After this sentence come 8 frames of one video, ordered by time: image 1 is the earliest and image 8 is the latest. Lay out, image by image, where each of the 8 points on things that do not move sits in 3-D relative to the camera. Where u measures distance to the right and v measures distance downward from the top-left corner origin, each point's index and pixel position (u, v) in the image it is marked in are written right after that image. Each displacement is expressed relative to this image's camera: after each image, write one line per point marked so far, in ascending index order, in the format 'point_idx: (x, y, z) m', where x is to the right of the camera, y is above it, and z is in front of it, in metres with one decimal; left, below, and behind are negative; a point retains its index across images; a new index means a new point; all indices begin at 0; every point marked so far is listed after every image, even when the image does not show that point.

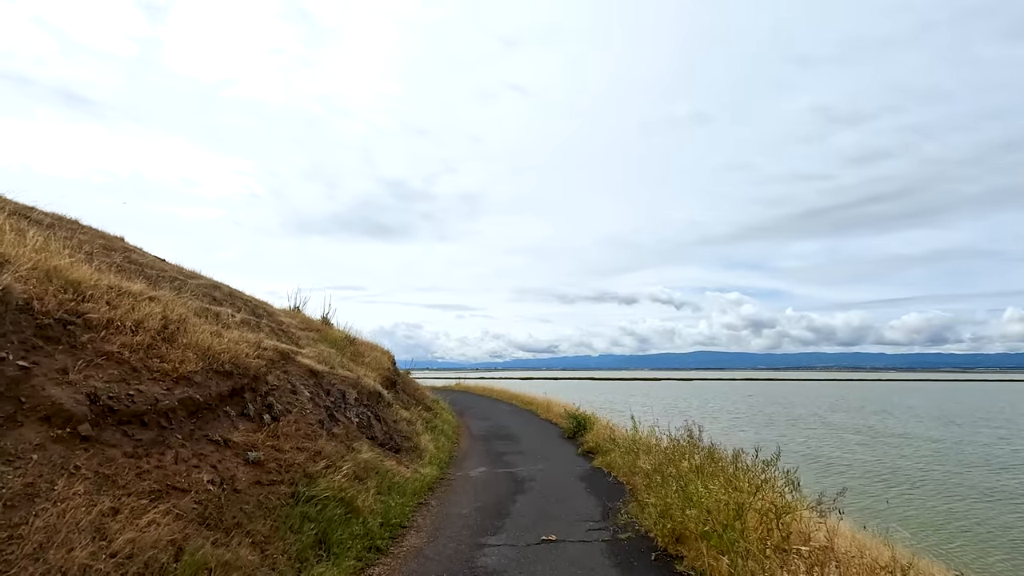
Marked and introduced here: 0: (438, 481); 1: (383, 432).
0: (-1.7, -4.4, +11.4) m
1: (-3.3, -3.7, +12.6) m
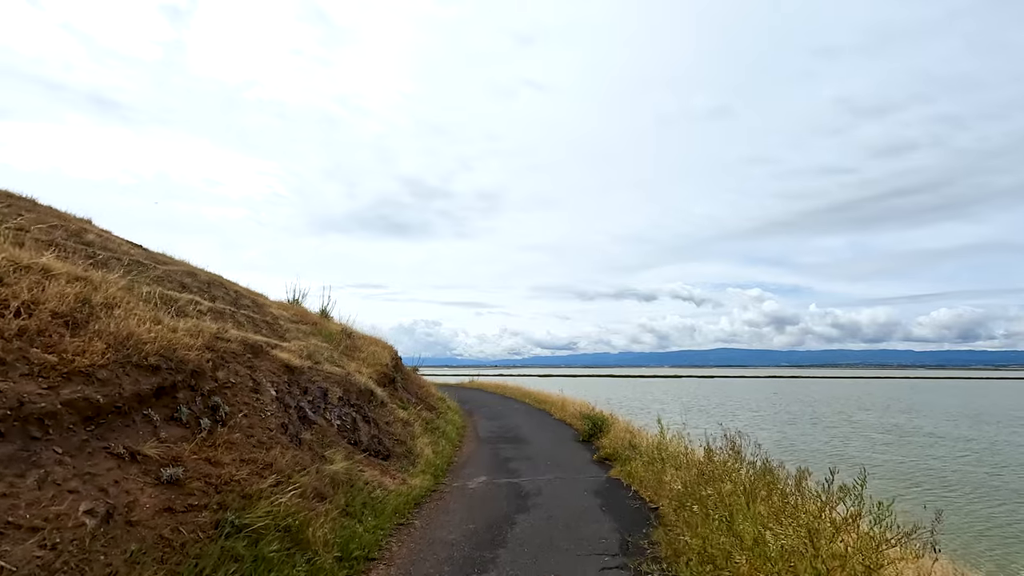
0: (-1.6, -4.0, +9.8) m
1: (-3.2, -3.3, +11.1) m
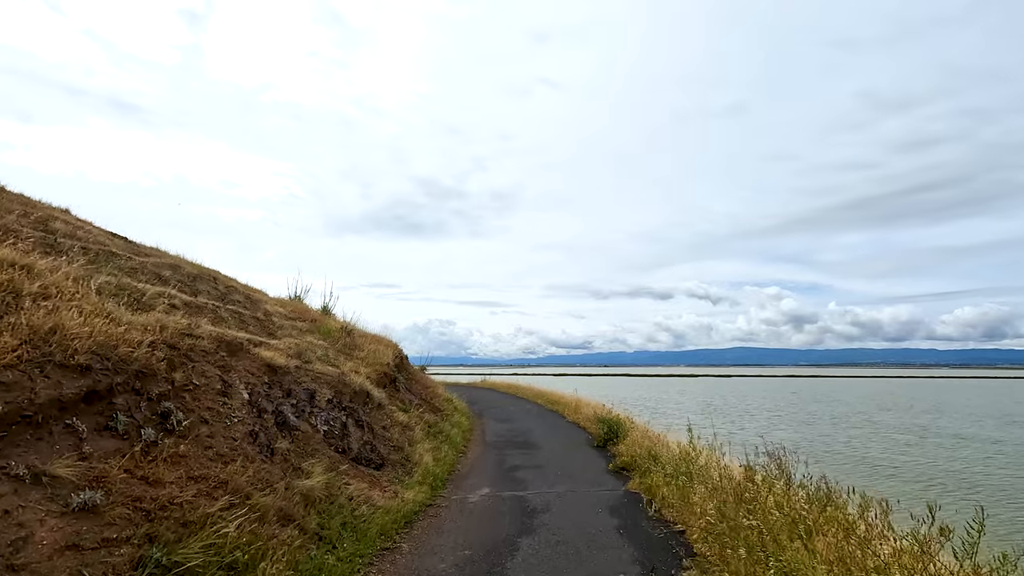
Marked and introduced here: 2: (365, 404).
0: (-1.5, -3.9, +8.7) m
1: (-3.1, -3.1, +10.1) m
2: (-3.6, -2.8, +12.2) m
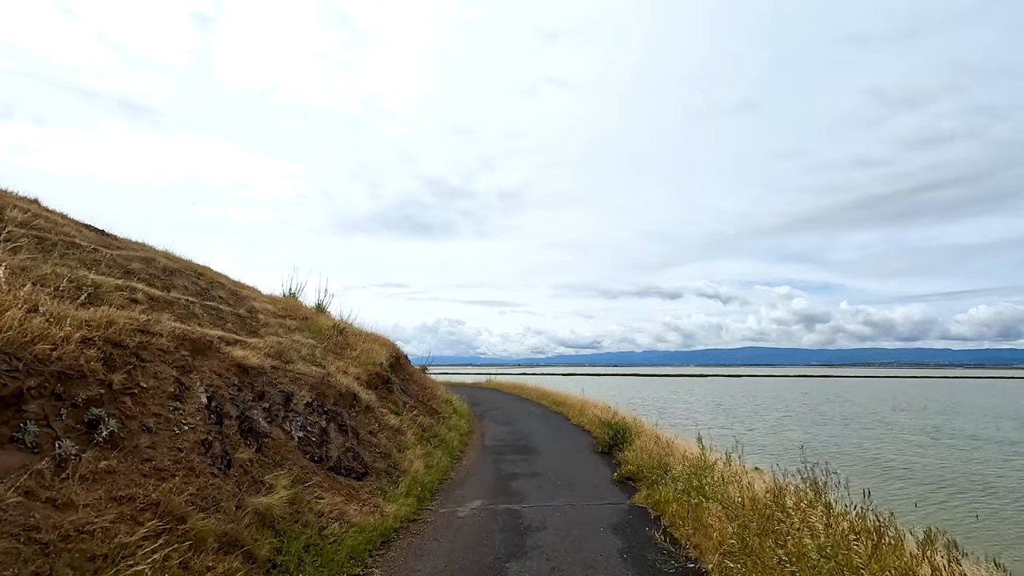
0: (-1.7, -3.7, +7.9) m
1: (-3.2, -3.0, +9.2) m
2: (-3.6, -2.7, +11.3) m
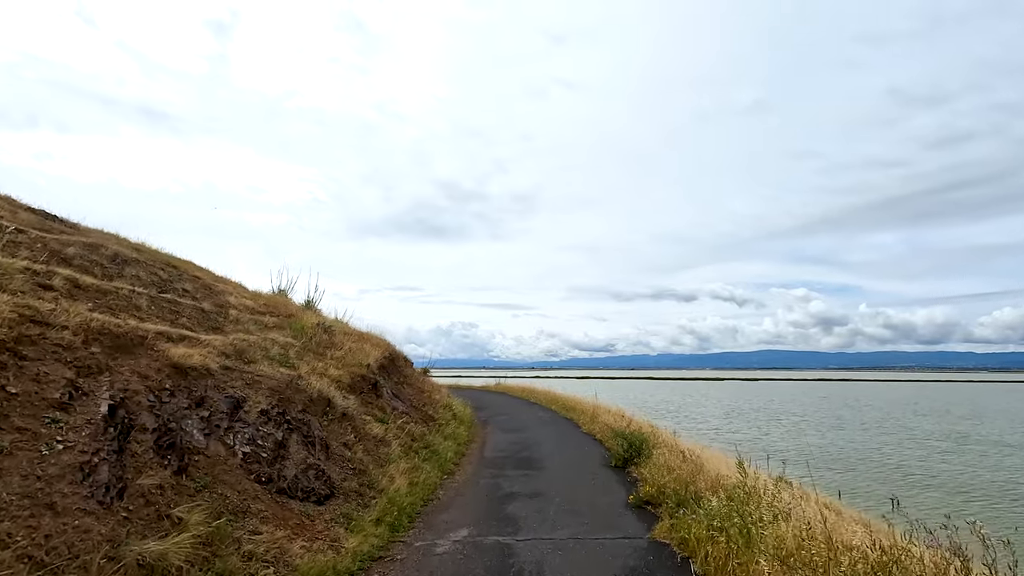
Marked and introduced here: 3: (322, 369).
0: (-1.8, -3.5, +6.3) m
1: (-3.3, -2.8, +7.7) m
2: (-3.7, -2.5, +9.8) m
3: (-4.4, -1.9, +11.7) m
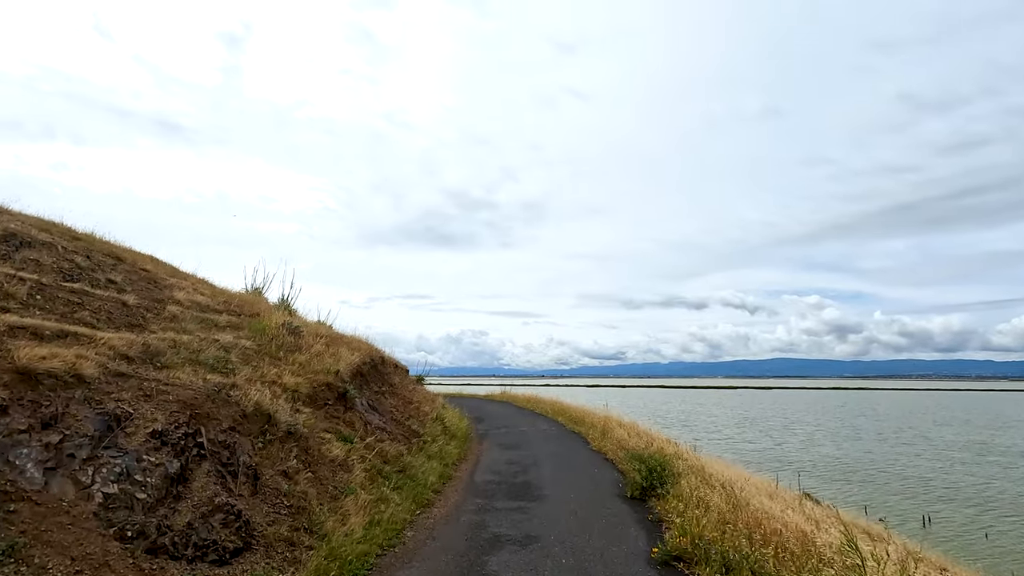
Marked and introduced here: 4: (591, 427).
0: (-2.1, -3.2, +4.2) m
1: (-3.5, -2.5, +5.6) m
2: (-3.9, -2.2, +7.7) m
3: (-4.6, -1.7, +9.6) m
4: (+2.9, -5.1, +18.4) m
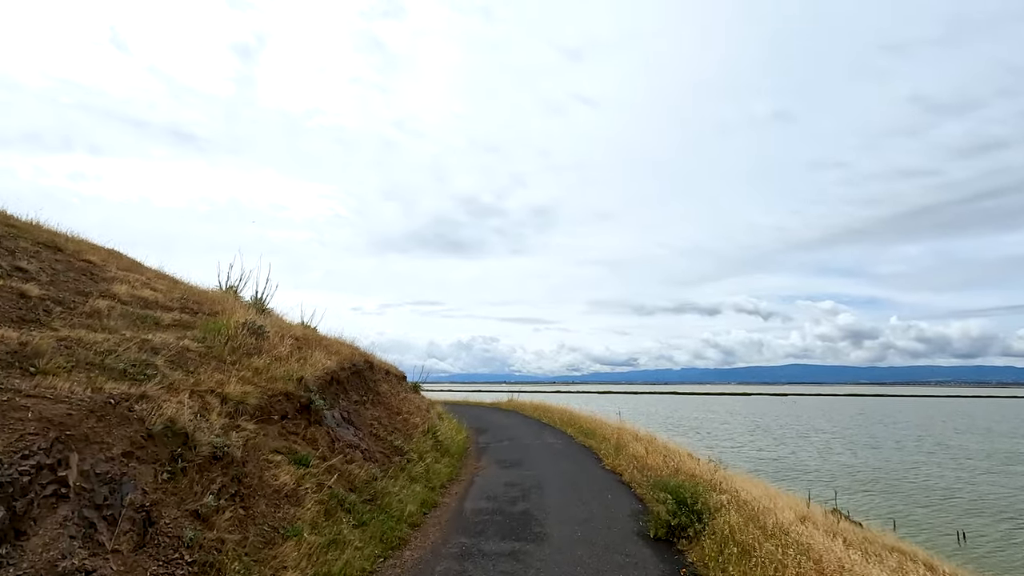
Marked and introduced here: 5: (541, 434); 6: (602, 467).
0: (-2.3, -2.9, +2.3) m
1: (-3.7, -2.3, +3.8) m
2: (-4.0, -2.0, +5.9) m
3: (-4.7, -1.5, +7.8) m
4: (+3.0, -5.0, +16.4) m
5: (+1.2, -5.8, +19.9) m
6: (+2.3, -4.6, +12.8) m
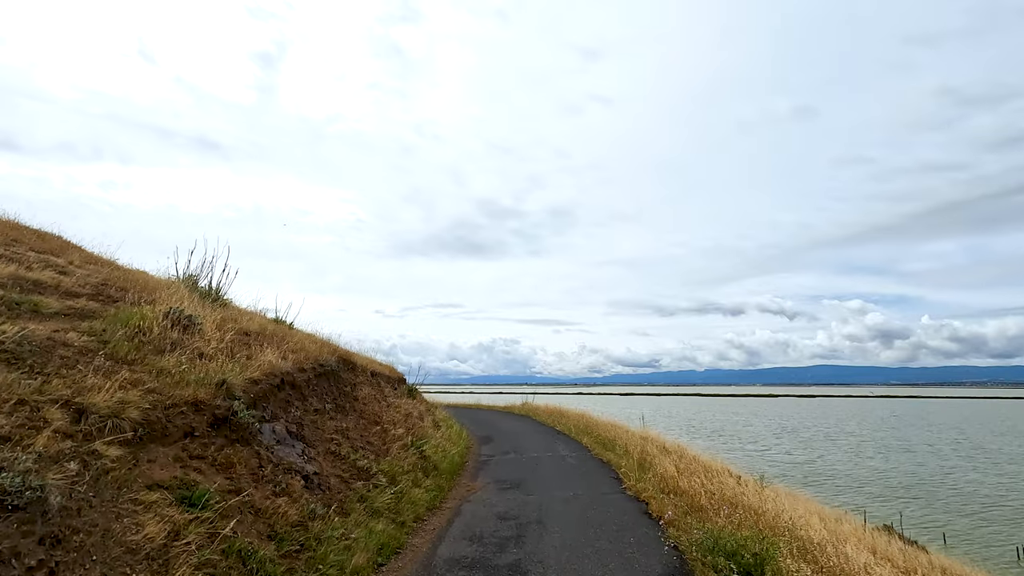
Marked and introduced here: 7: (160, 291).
0: (-2.8, -2.5, -0.1) m
1: (-4.1, -1.9, +1.5) m
2: (-4.4, -1.6, +3.6) m
3: (-5.0, -1.1, +5.5) m
4: (+3.1, -4.6, +13.8) m
5: (+1.4, -5.5, +17.4) m
6: (+2.3, -4.1, +10.3) m
7: (-7.1, 0.0, +10.3) m
